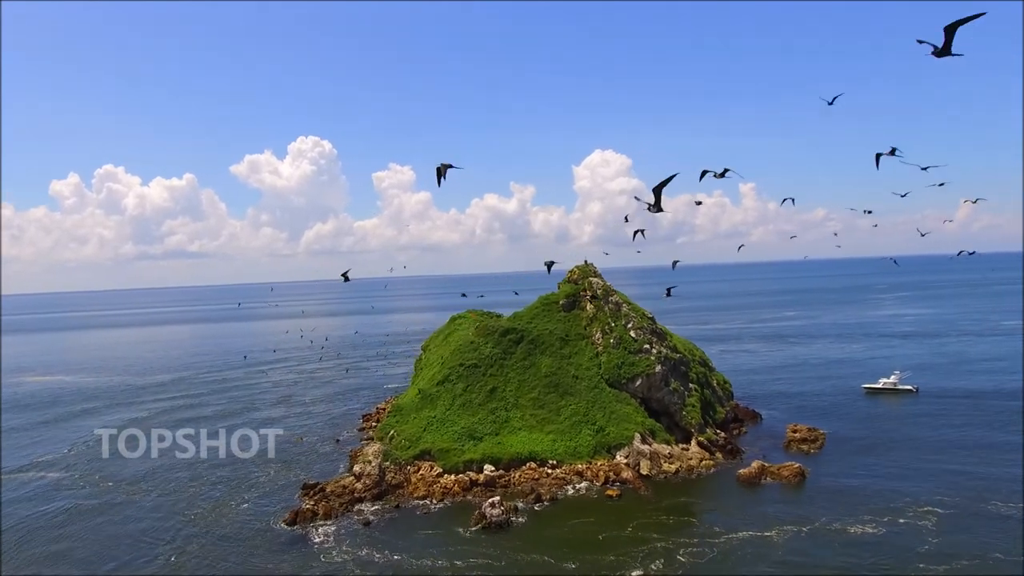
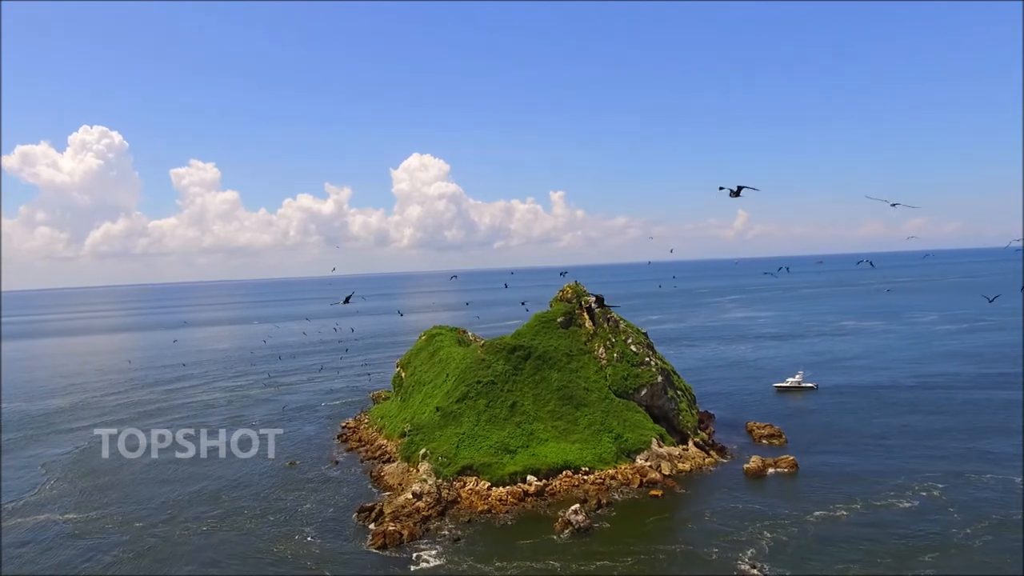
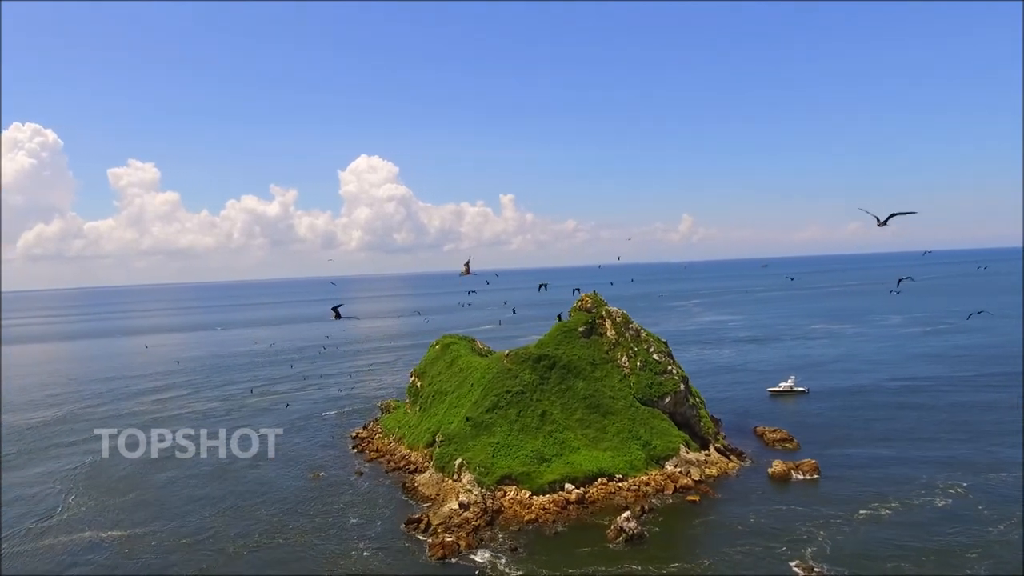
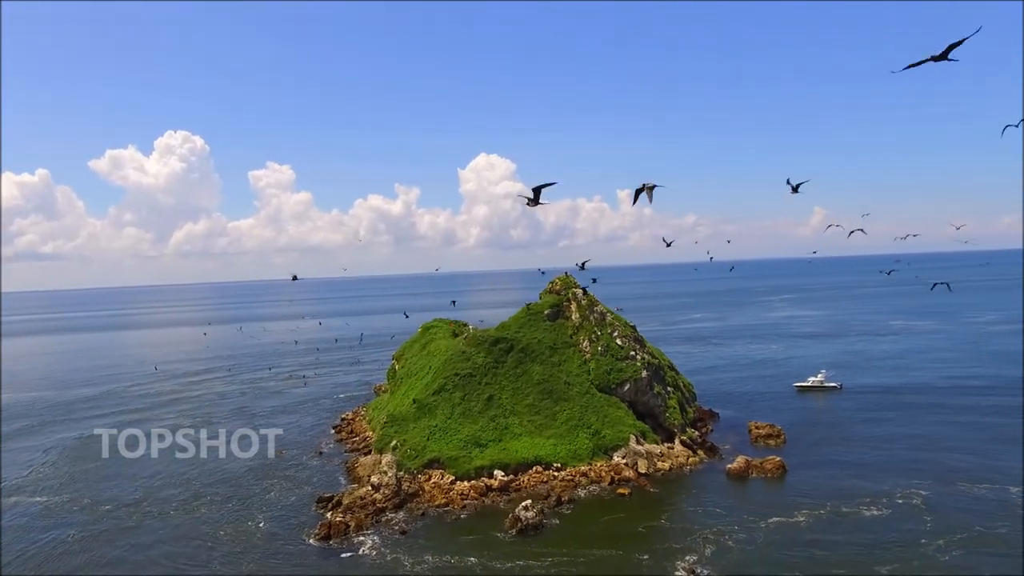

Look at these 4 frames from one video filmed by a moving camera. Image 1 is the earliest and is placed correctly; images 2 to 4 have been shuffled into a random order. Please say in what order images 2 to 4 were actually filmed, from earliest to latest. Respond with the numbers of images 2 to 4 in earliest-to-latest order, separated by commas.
4, 2, 3
